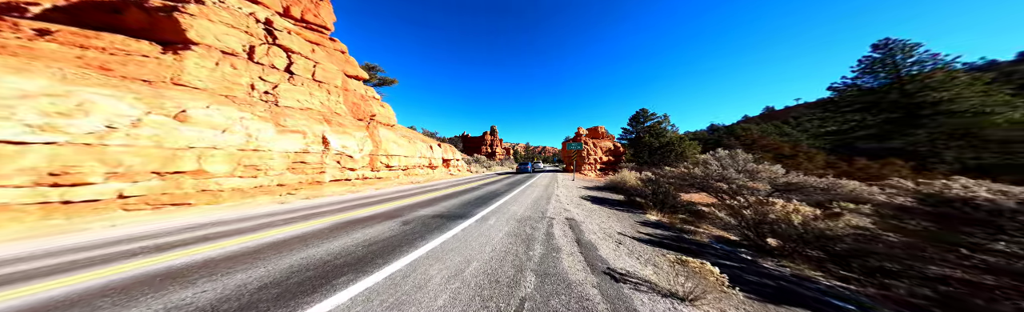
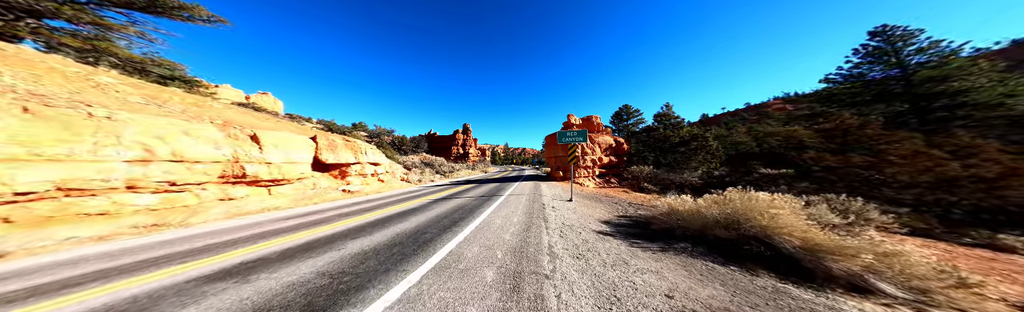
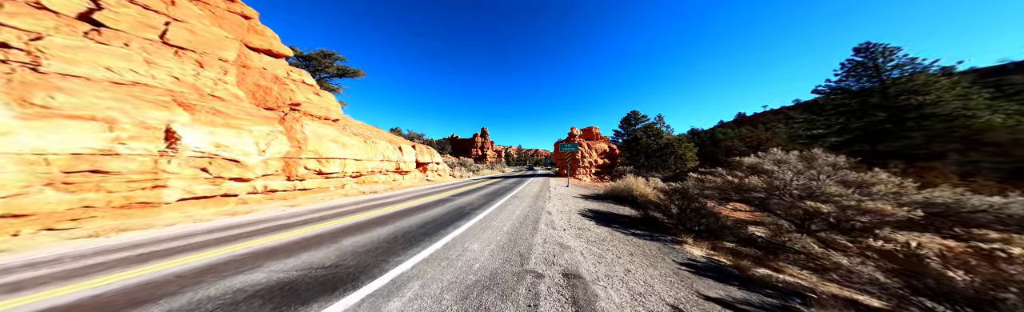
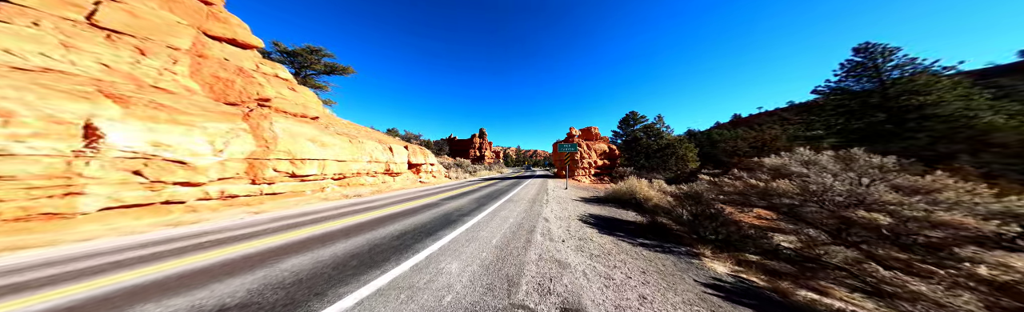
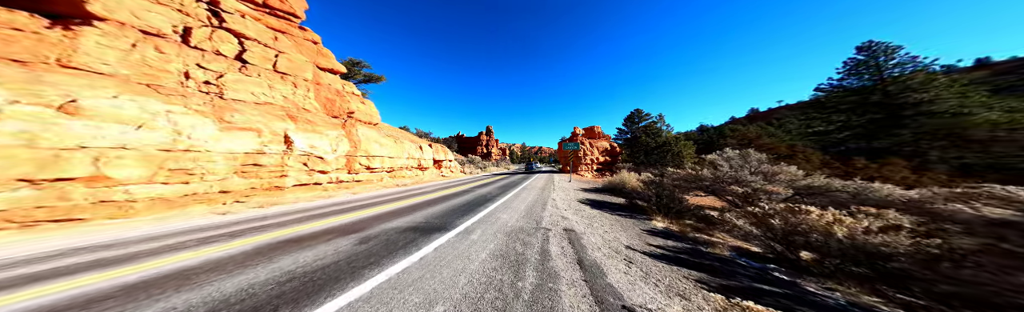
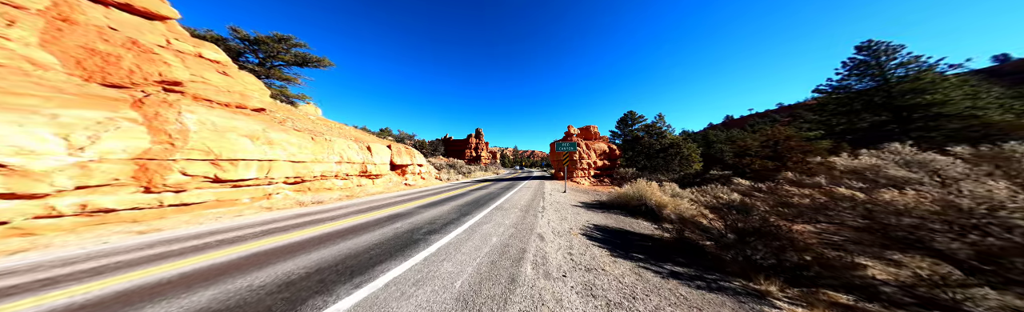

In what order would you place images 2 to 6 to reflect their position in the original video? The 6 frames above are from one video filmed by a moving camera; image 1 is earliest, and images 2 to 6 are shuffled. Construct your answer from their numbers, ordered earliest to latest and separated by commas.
5, 3, 4, 6, 2
